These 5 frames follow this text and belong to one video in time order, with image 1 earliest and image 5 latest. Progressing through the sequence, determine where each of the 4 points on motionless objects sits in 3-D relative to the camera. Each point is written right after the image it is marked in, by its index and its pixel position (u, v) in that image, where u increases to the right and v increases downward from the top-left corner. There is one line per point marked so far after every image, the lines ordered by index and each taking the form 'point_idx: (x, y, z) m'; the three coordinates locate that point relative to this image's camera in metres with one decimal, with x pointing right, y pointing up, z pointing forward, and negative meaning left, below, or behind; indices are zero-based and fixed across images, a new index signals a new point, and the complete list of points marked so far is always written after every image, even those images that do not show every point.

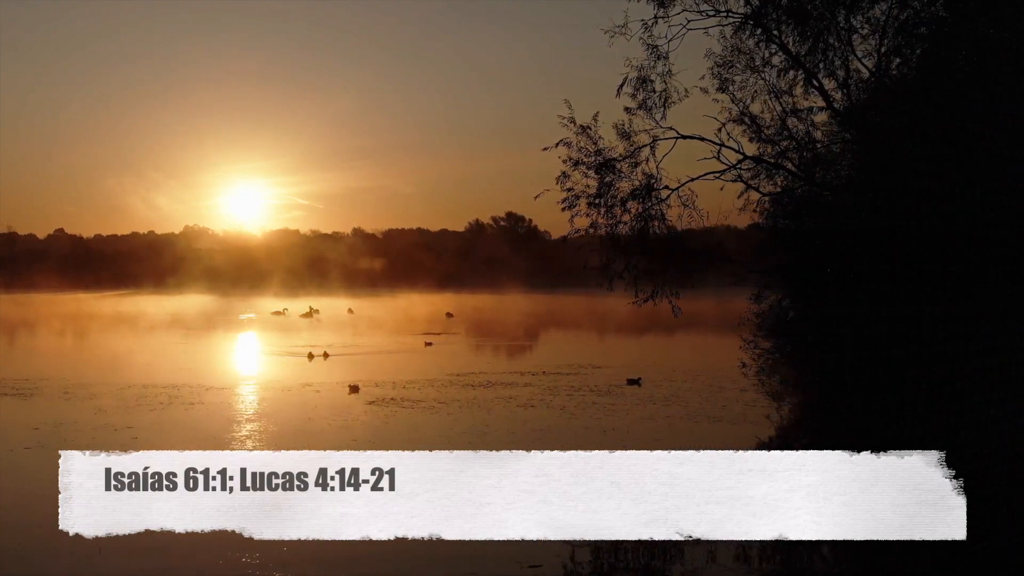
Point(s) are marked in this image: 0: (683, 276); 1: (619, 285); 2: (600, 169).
0: (+2.8, +0.2, +14.2) m
1: (+1.8, +0.1, +14.1) m
2: (+1.2, +1.6, +12.3) m
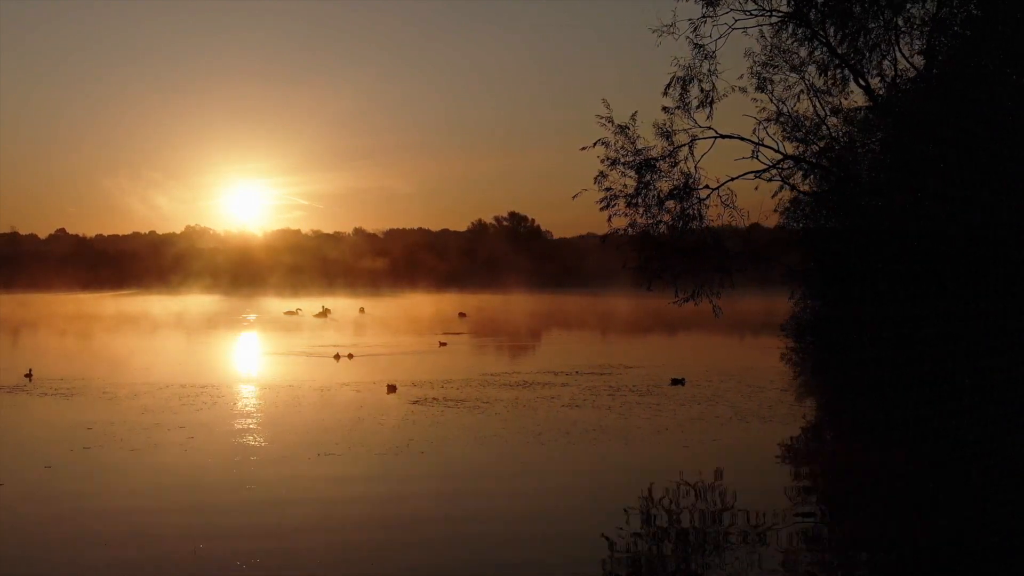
0: (+3.3, +0.2, +14.2) m
1: (+2.3, +0.1, +14.1) m
2: (+1.7, +1.6, +12.2) m
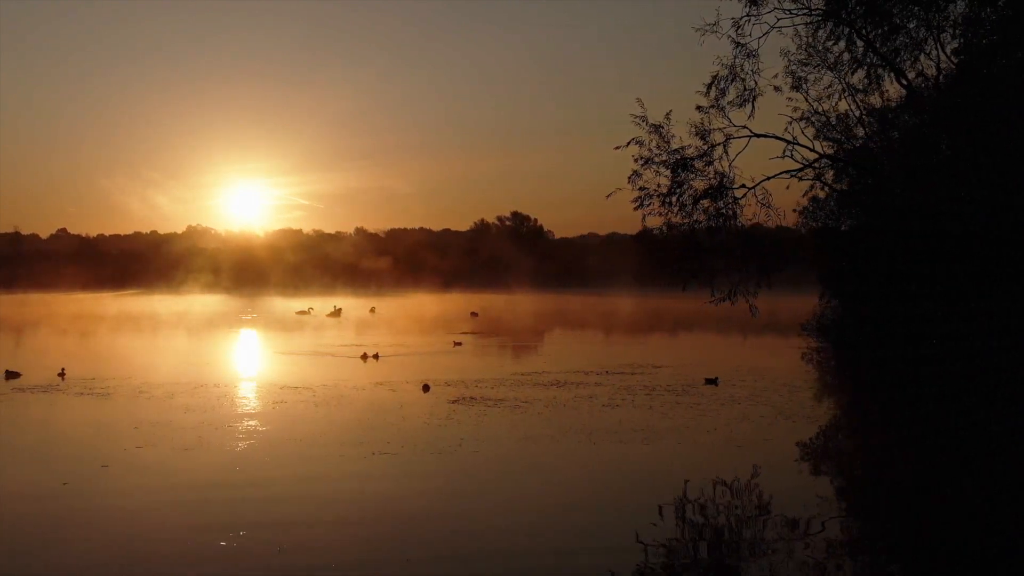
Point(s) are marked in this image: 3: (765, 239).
0: (+3.8, +0.2, +14.2) m
1: (+2.8, +0.1, +14.1) m
2: (+2.2, +1.6, +12.2) m
3: (+3.9, +0.8, +14.1) m
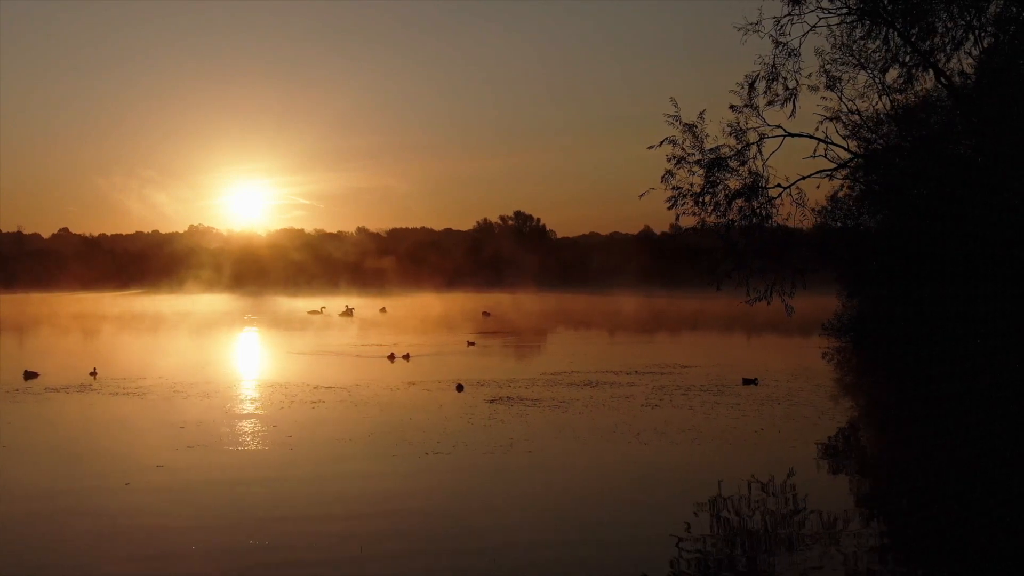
0: (+4.2, +0.2, +14.1) m
1: (+3.2, +0.1, +14.1) m
2: (+2.6, +1.6, +12.2) m
3: (+4.3, +0.8, +14.0) m
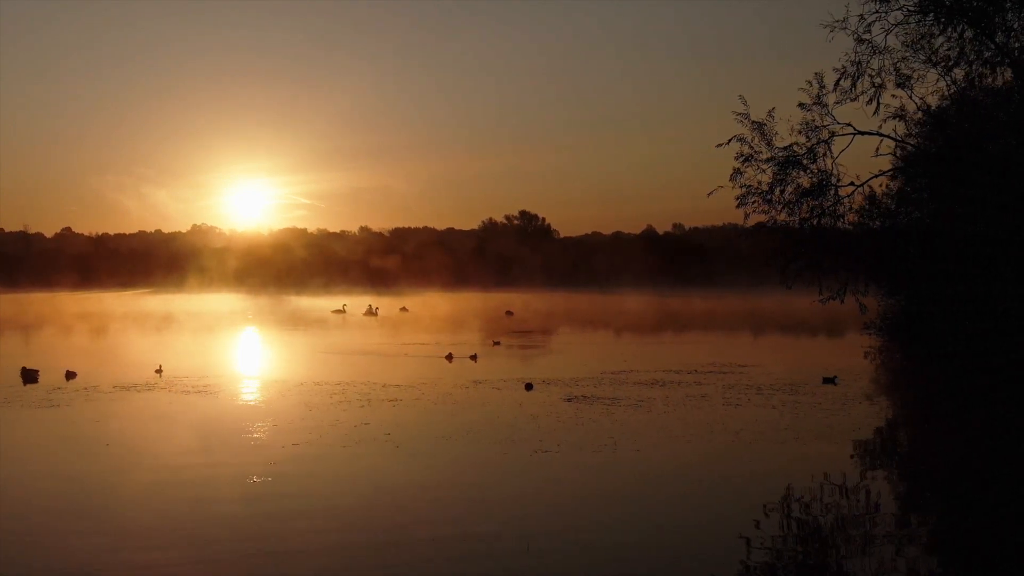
0: (+5.1, +0.2, +14.1) m
1: (+4.1, +0.1, +14.1) m
2: (+3.5, +1.6, +12.2) m
3: (+5.2, +0.8, +14.0) m
